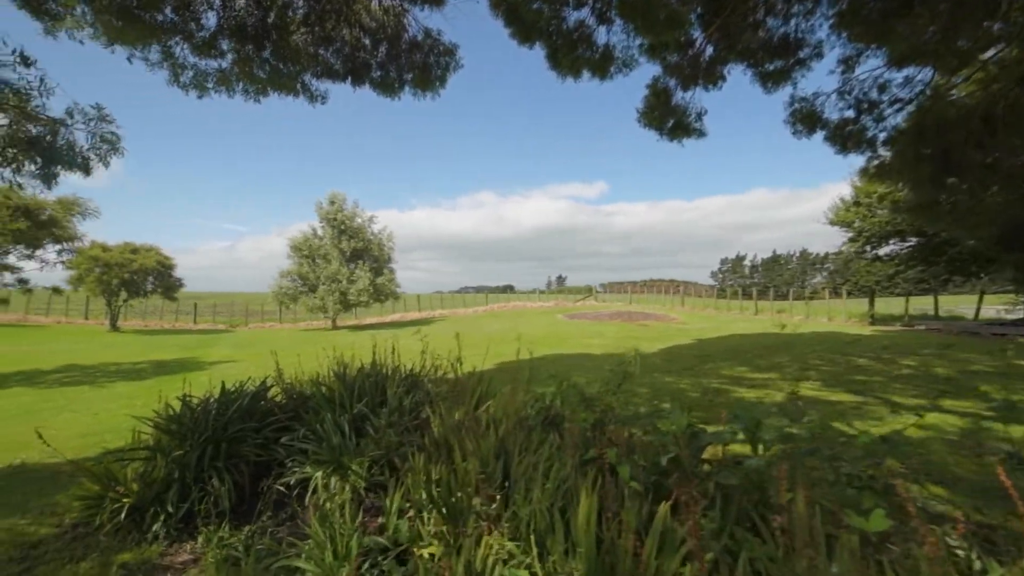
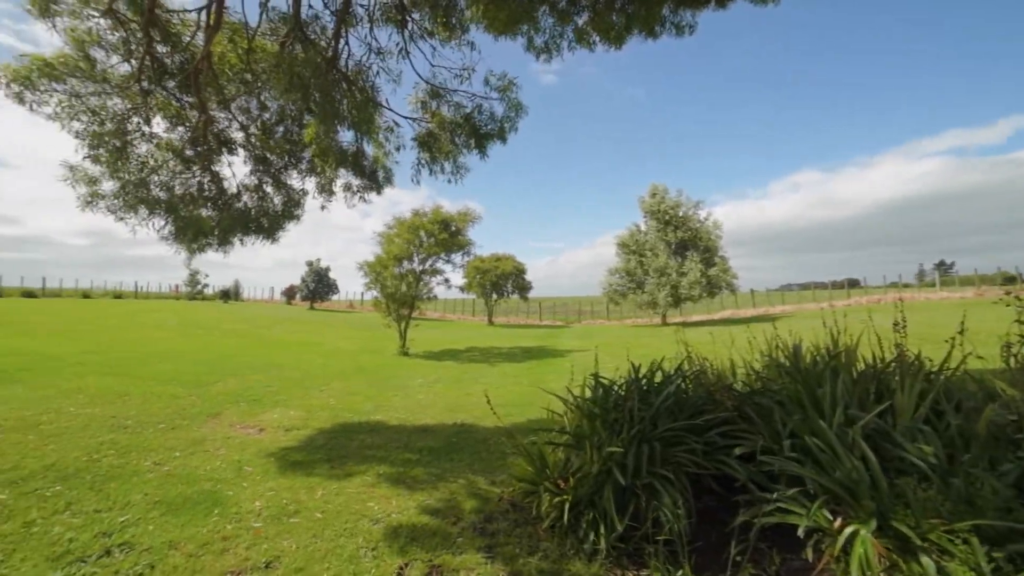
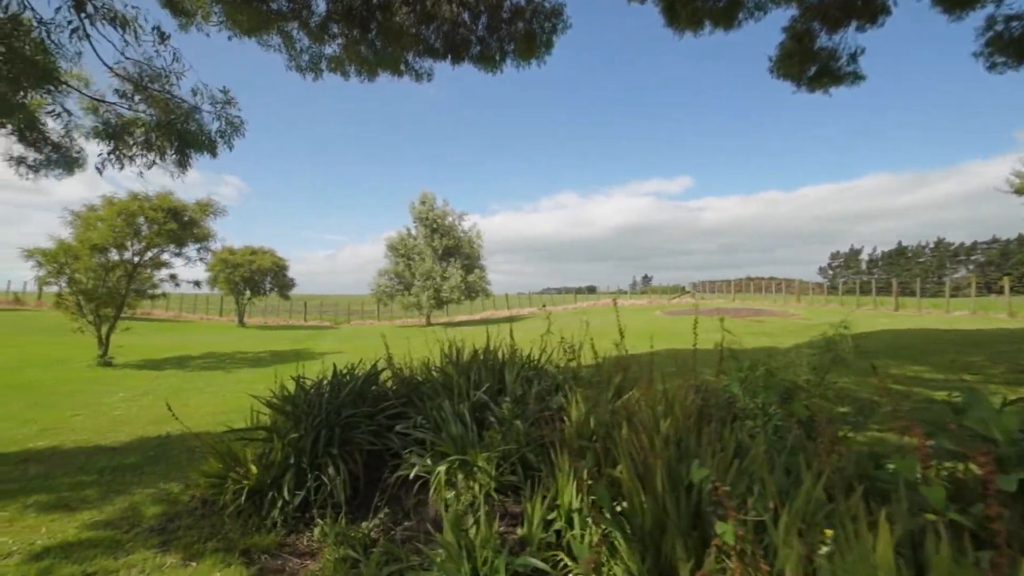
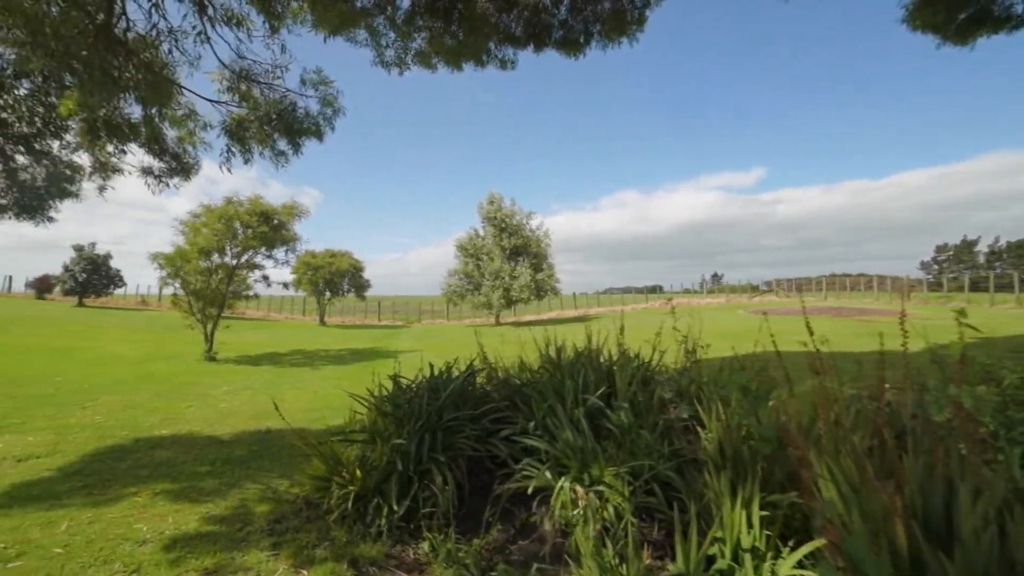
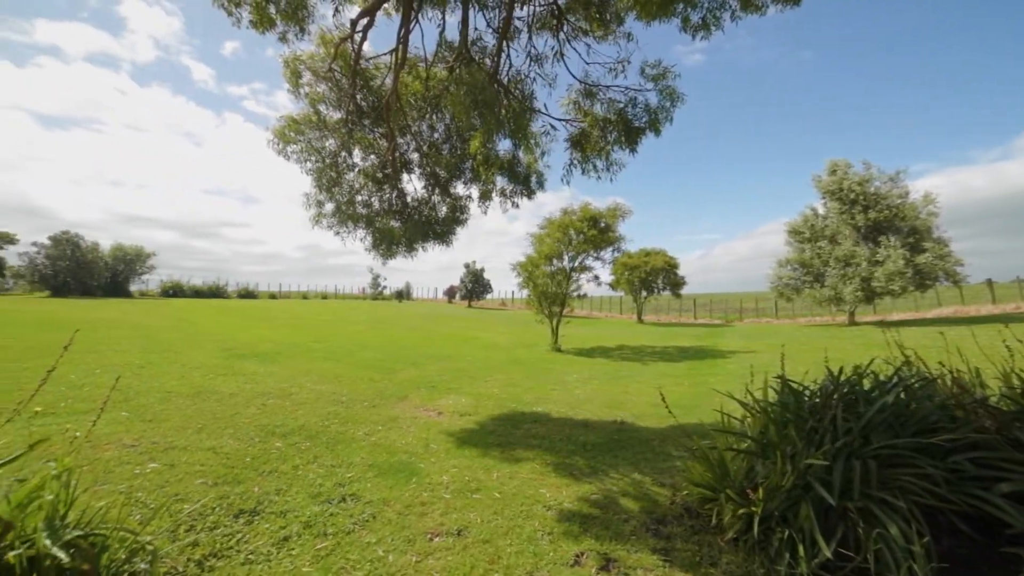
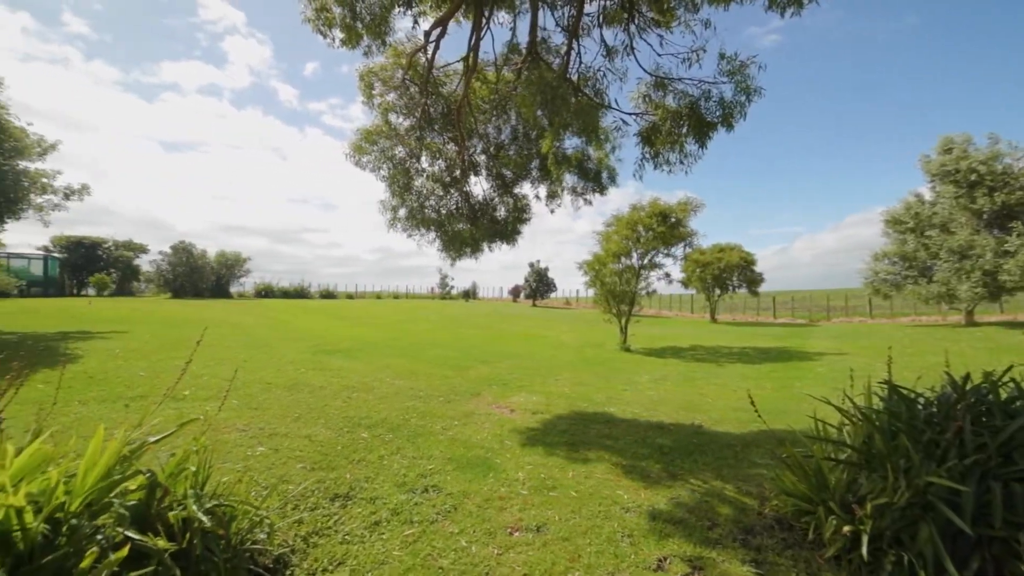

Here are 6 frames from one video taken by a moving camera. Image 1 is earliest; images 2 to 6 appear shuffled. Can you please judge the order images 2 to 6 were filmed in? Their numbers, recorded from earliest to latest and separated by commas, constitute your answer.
3, 4, 2, 5, 6
